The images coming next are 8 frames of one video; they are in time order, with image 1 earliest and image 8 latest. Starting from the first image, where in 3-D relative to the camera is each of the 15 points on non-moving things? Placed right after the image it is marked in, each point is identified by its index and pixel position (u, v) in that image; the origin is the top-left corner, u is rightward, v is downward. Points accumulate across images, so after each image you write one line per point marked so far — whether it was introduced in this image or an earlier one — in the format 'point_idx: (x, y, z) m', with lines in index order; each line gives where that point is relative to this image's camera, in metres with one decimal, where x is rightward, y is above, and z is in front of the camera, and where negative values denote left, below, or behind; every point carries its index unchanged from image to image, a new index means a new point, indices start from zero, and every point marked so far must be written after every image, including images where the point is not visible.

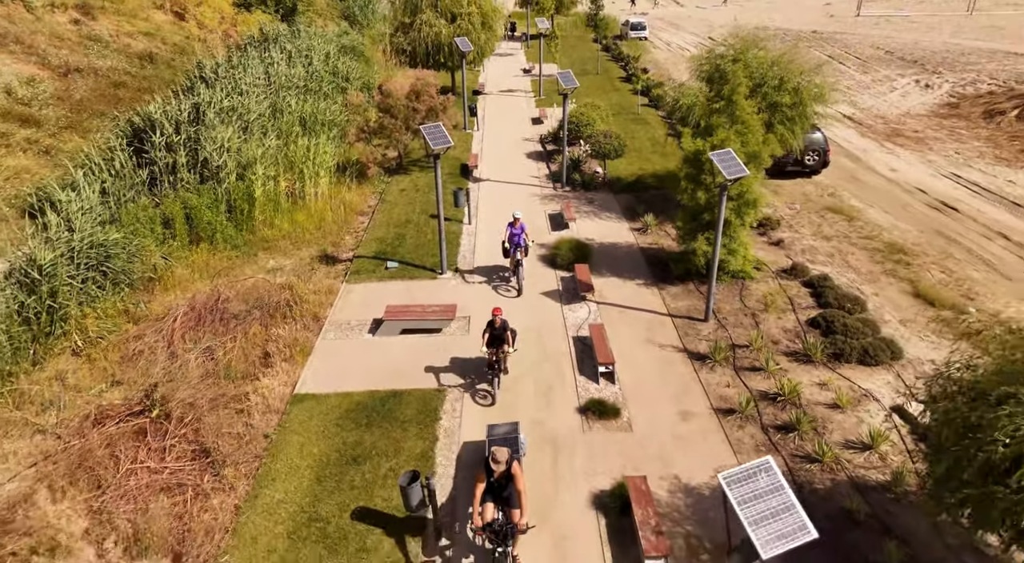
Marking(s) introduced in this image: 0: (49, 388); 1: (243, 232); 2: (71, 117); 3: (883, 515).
0: (-6.8, -1.6, +10.7) m
1: (-5.9, +1.1, +16.3) m
2: (-10.9, +4.0, +18.2) m
3: (+4.2, -2.6, +8.1) m
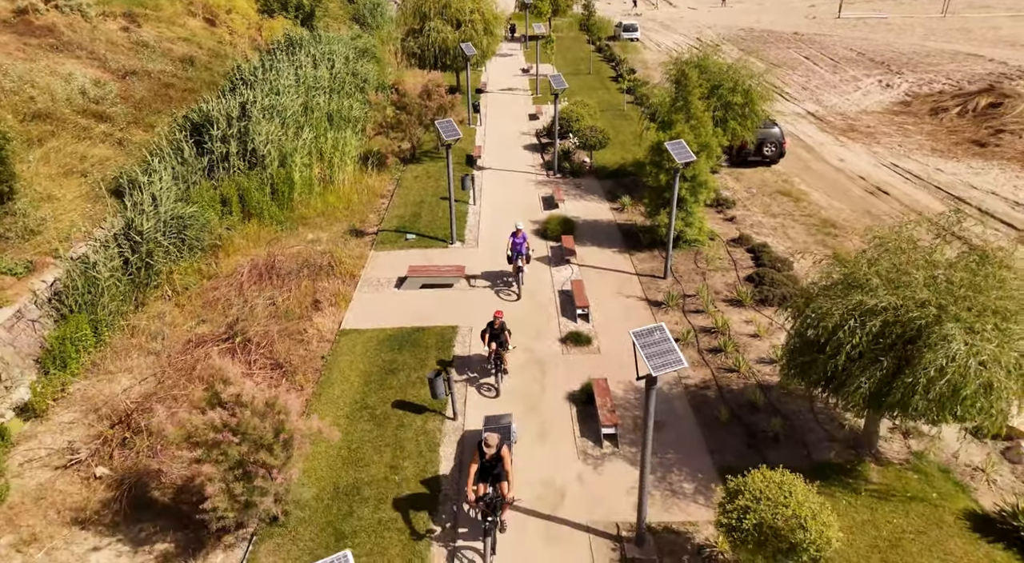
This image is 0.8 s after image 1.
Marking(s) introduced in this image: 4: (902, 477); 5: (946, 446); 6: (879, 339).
0: (-6.8, -0.8, +13.9) m
1: (-6.0, +1.9, +19.5) m
2: (-10.9, +4.8, +21.4) m
3: (+4.1, -1.9, +11.4) m
4: (+5.1, -2.6, +9.5) m
5: (+5.9, -2.3, +10.0) m
6: (+4.2, -0.6, +8.3) m
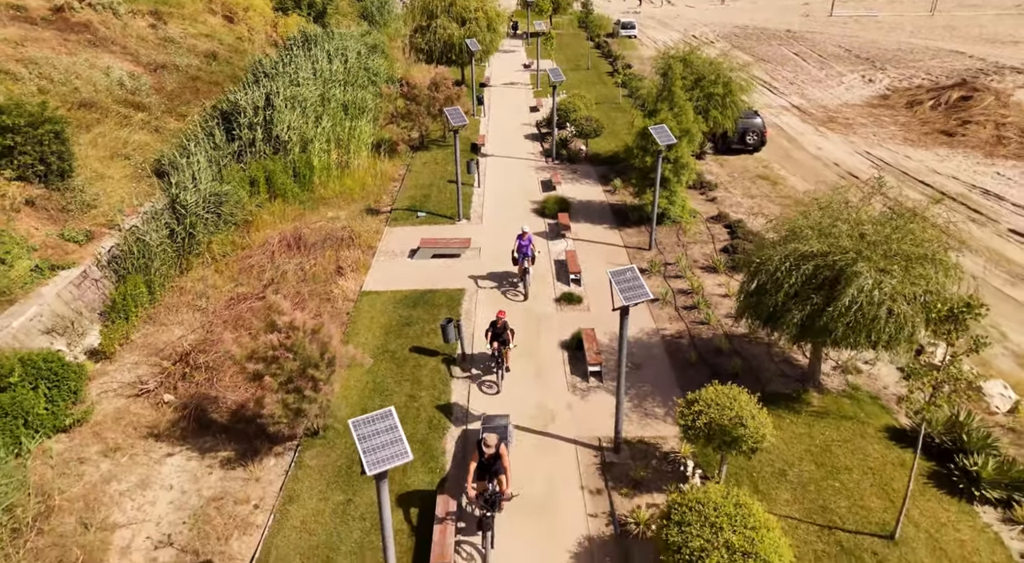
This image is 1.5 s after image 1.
0: (-6.8, -0.1, +15.9) m
1: (-5.9, +2.6, +21.4) m
2: (-10.9, +5.5, +23.3) m
3: (+4.1, -1.2, +13.3) m
4: (+5.1, -1.9, +11.5) m
5: (+5.9, -1.6, +11.9) m
6: (+4.2, 0.0, +10.3) m
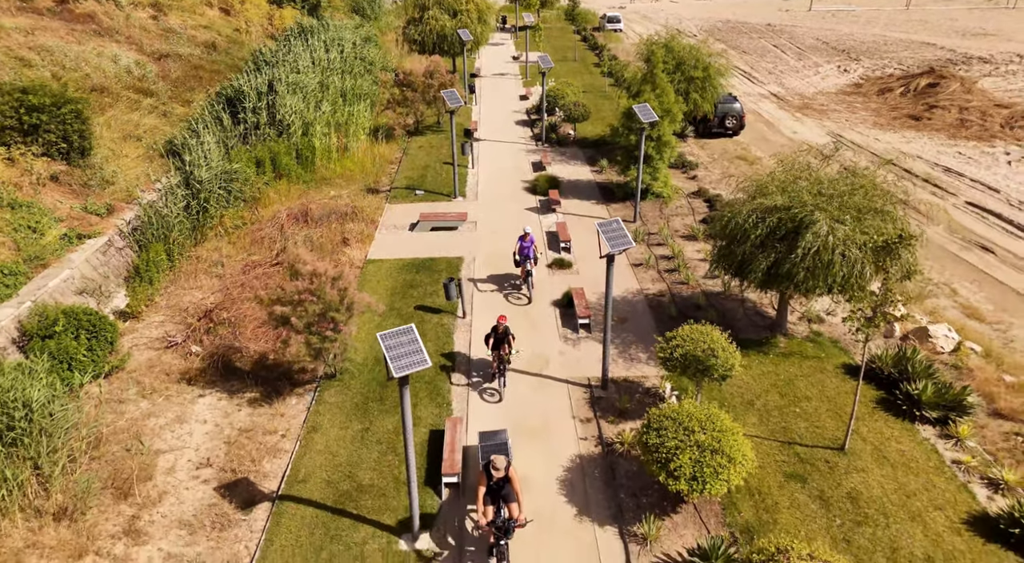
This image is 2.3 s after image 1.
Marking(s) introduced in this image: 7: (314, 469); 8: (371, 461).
0: (-6.9, +0.6, +17.0) m
1: (-6.2, +3.3, +22.6) m
2: (-11.2, +6.2, +24.4) m
3: (+4.0, -0.4, +14.6) m
4: (+5.0, -1.1, +12.8) m
5: (+5.9, -0.8, +13.3) m
6: (+4.1, +0.8, +11.6) m
7: (-2.8, -2.6, +10.3) m
8: (-2.0, -2.5, +10.4) m
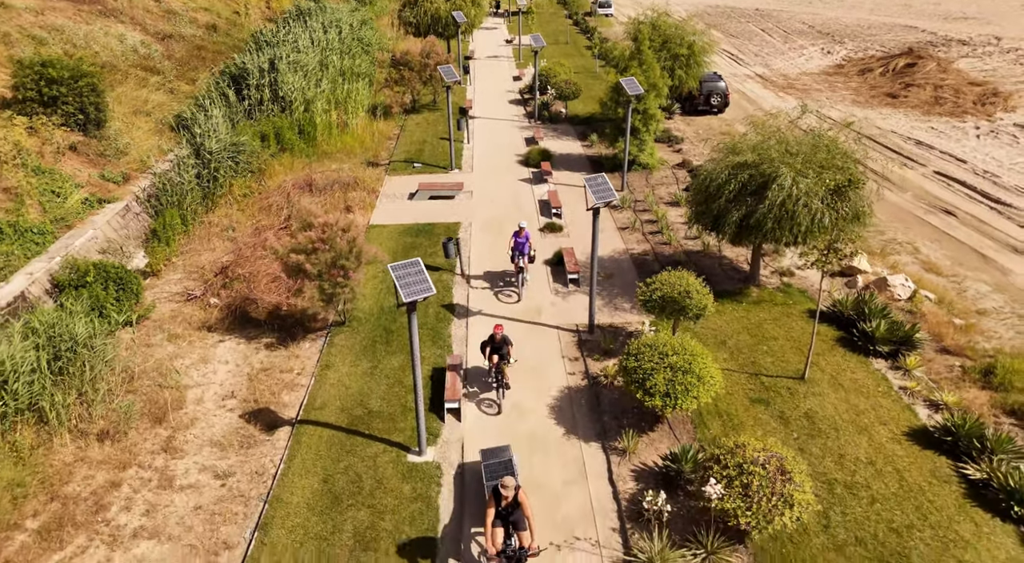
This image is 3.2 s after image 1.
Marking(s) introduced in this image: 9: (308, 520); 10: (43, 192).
0: (-7.1, +1.5, +18.1) m
1: (-6.4, +4.3, +23.6) m
2: (-11.4, +7.2, +25.3) m
3: (+3.9, +0.5, +15.8) m
4: (+4.9, -0.2, +14.0) m
5: (+5.8, 0.0, +14.5) m
6: (+4.0, +1.6, +12.7) m
7: (-2.8, -1.8, +11.5) m
8: (-2.1, -1.7, +11.6) m
9: (-2.5, -2.9, +9.1) m
10: (-10.0, +1.9, +15.8) m
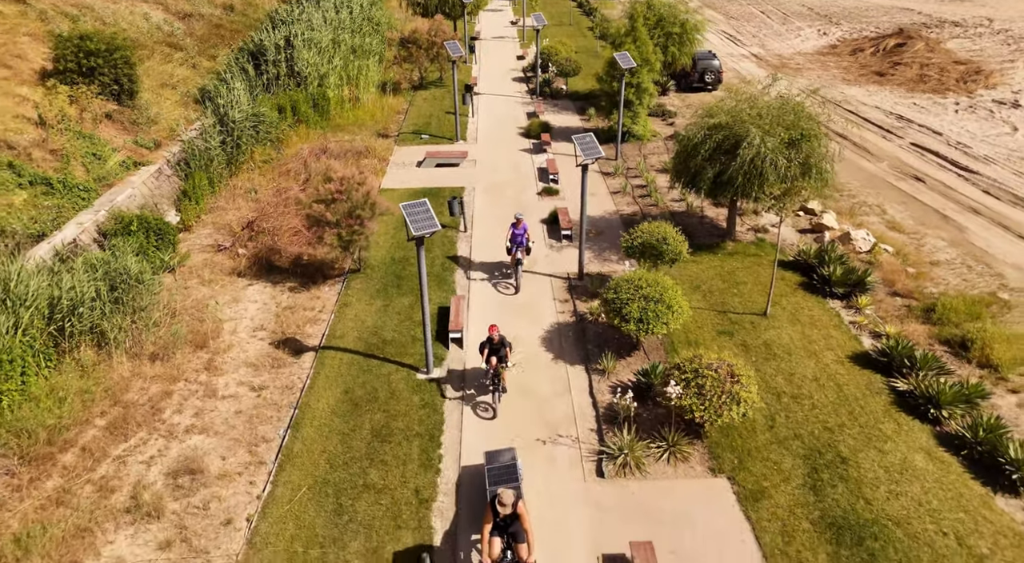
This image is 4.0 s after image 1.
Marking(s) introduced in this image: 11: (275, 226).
0: (-7.1, +2.6, +19.6) m
1: (-6.3, +5.5, +25.1) m
2: (-11.3, +8.5, +26.8) m
3: (+3.9, +1.5, +17.3) m
4: (+4.9, +0.7, +15.5) m
5: (+5.8, +1.0, +16.0) m
6: (+4.0, +2.6, +14.2) m
7: (-2.9, -0.8, +13.1) m
8: (-2.1, -0.8, +13.2) m
9: (-2.6, -2.0, +10.7) m
10: (-10.0, +3.0, +17.4) m
11: (-4.9, +1.2, +15.4) m
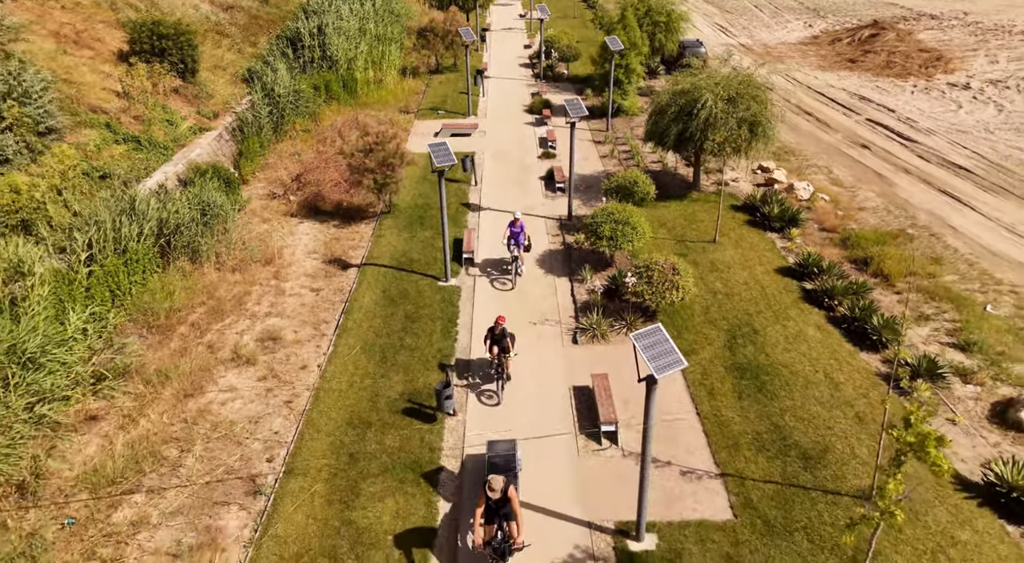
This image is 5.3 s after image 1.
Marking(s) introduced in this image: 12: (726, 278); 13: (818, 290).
0: (-6.9, +4.2, +23.1) m
1: (-6.1, +7.1, +28.5) m
2: (-11.0, +10.1, +30.3) m
3: (+4.0, +3.0, +20.6) m
4: (+5.0, +2.2, +18.8) m
5: (+5.8, +2.5, +19.3) m
6: (+4.0, +4.0, +17.5) m
7: (-2.9, +0.6, +16.5) m
8: (-2.1, +0.7, +16.6) m
9: (-2.6, -0.5, +14.1) m
10: (-9.9, +4.6, +20.9) m
11: (-4.9, +2.7, +18.9) m
12: (+4.2, +0.1, +14.6) m
13: (+5.7, -0.2, +13.8) m
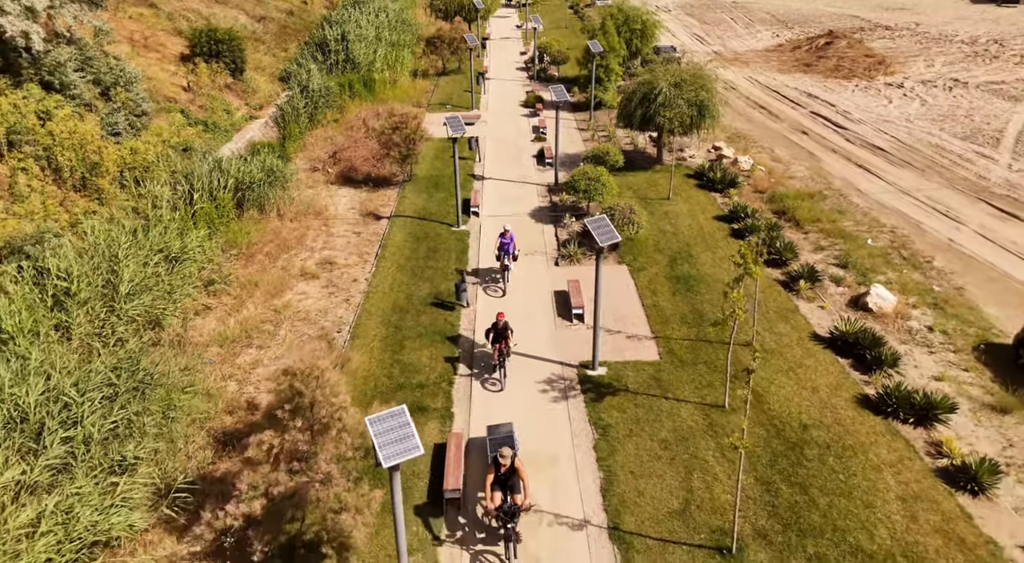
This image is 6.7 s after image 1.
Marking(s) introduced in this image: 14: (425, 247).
0: (-7.0, +5.5, +27.5) m
1: (-6.2, +8.3, +33.0) m
2: (-11.1, +11.3, +34.8) m
3: (+3.9, +4.3, +25.0) m
4: (+4.9, +3.6, +23.3) m
5: (+5.7, +3.8, +23.7) m
6: (+4.0, +5.4, +22.0) m
7: (-3.0, +2.1, +20.9) m
8: (-2.2, +2.1, +21.0) m
9: (-2.7, +0.9, +18.5) m
10: (-10.0, +5.9, +25.4) m
11: (-5.0, +4.0, +23.3) m
12: (+4.2, +1.5, +19.0) m
13: (+5.6, +1.3, +18.2) m
14: (-2.2, +0.9, +18.3) m
